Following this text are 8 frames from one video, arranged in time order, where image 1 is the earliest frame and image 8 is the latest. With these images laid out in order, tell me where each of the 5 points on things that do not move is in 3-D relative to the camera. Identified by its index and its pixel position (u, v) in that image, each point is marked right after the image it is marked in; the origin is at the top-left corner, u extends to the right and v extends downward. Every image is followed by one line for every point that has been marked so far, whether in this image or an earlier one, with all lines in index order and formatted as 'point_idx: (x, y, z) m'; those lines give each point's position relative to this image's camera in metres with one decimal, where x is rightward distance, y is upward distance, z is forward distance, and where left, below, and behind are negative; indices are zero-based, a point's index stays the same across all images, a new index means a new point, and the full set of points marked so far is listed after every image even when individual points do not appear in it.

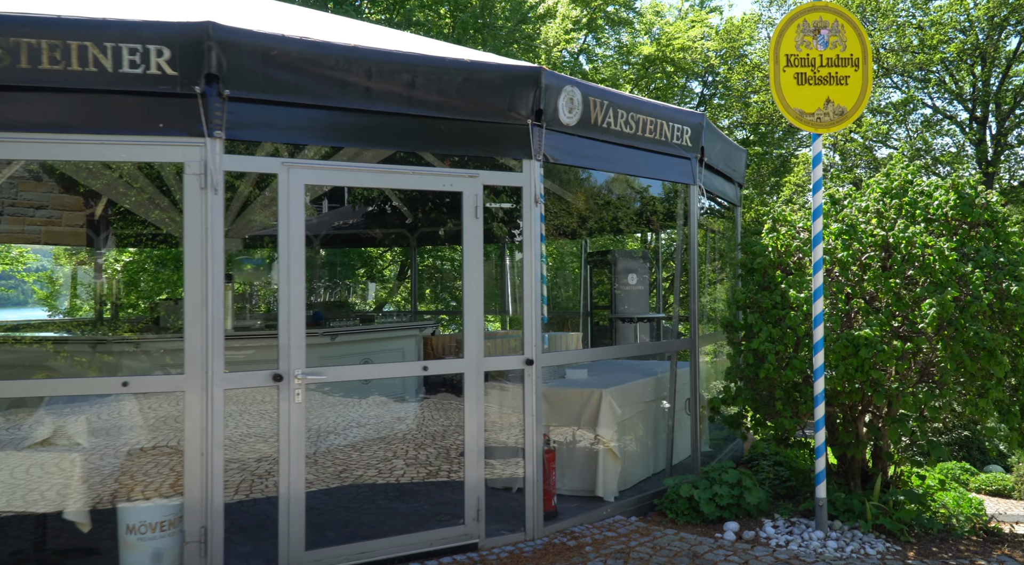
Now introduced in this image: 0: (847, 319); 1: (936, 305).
0: (+2.4, -0.3, +6.2) m
1: (+2.8, -0.2, +5.8) m
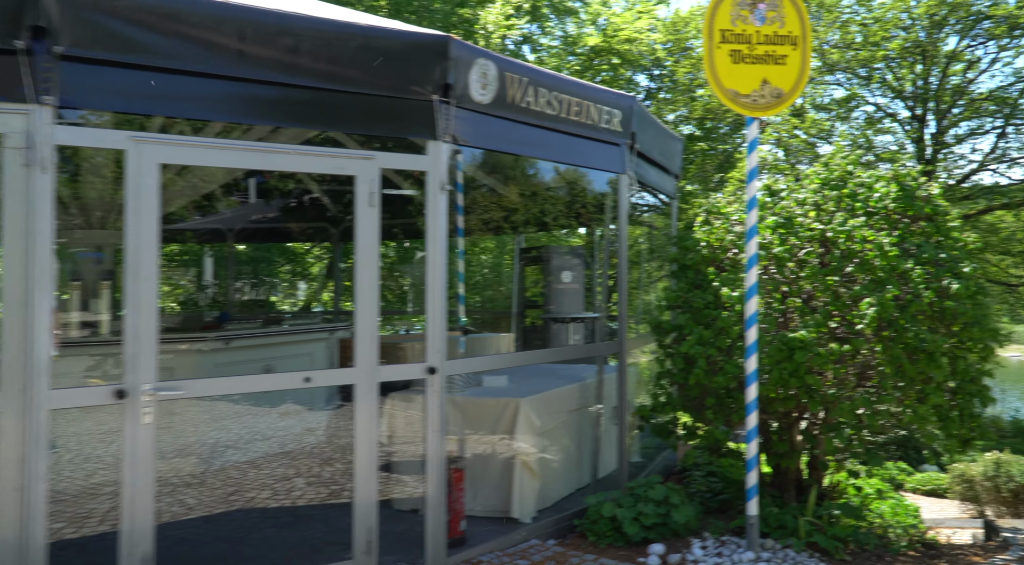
0: (+1.8, -0.3, +5.8) m
1: (+2.2, -0.1, +5.4) m
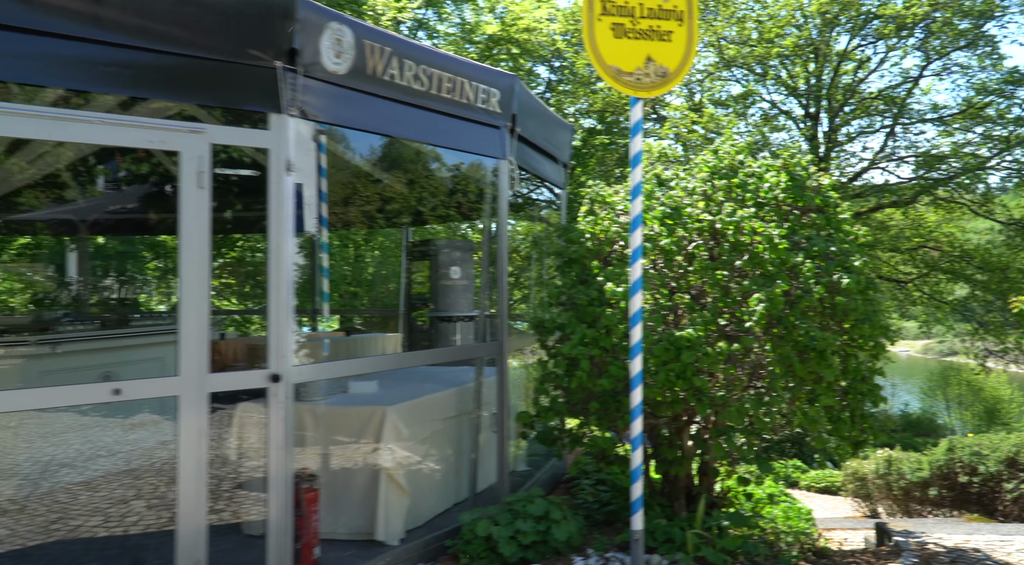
0: (+1.0, -0.2, +5.4) m
1: (+1.5, -0.1, +5.1) m
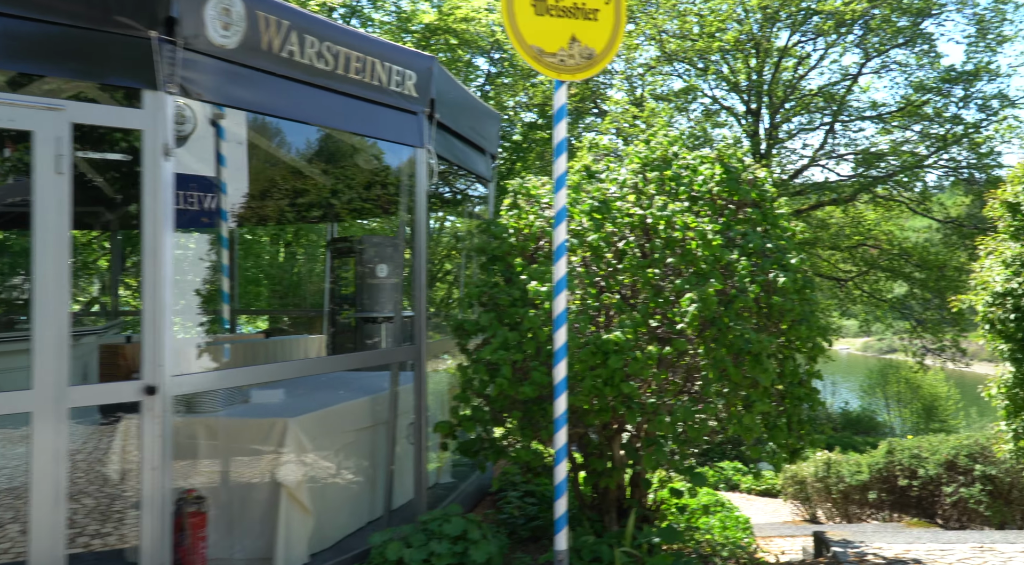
0: (+0.5, -0.2, +5.0) m
1: (+1.0, -0.1, +4.8) m
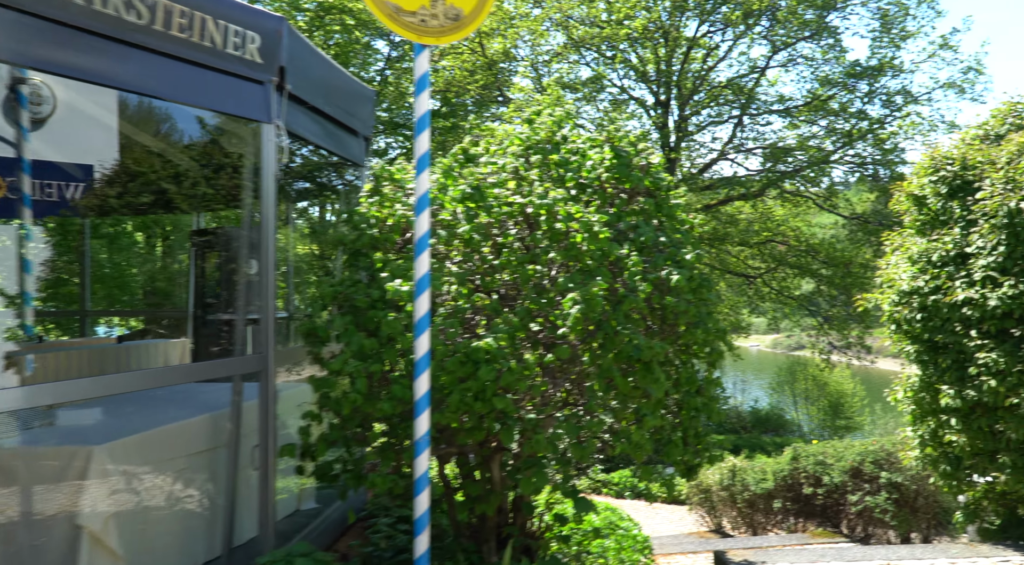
0: (-0.2, -0.2, +4.4) m
1: (+0.3, -0.1, +4.2) m
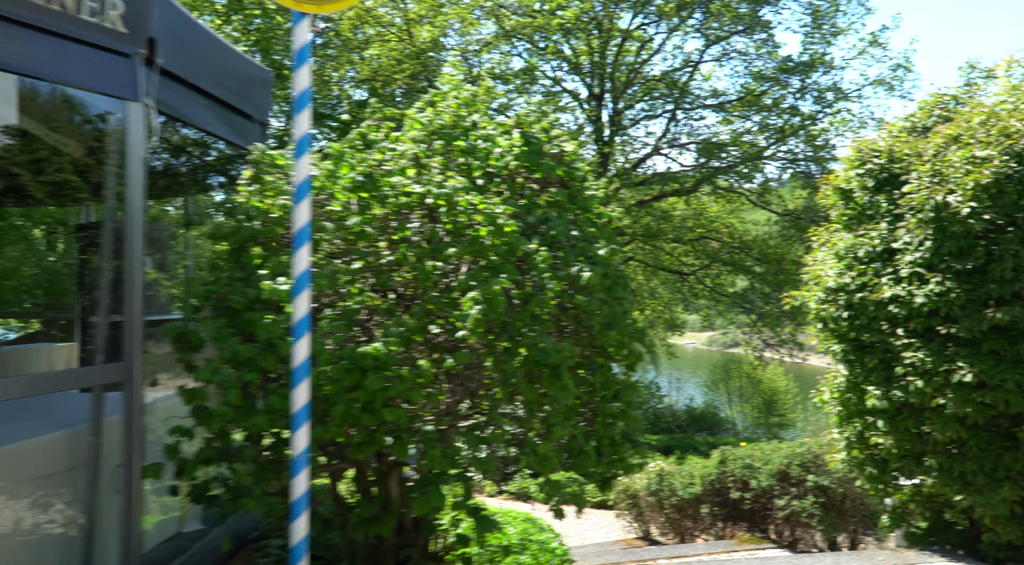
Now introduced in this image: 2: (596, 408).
0: (-0.7, -0.2, +4.0) m
1: (-0.1, -0.1, +3.8) m
2: (+0.4, -0.6, +4.4) m
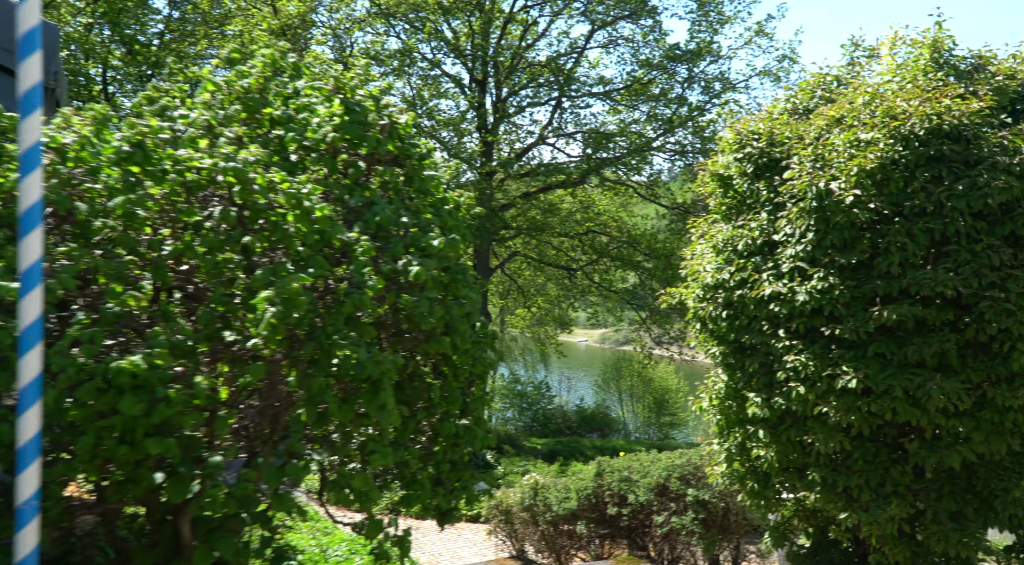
0: (-1.4, -0.2, +3.2) m
1: (-0.8, -0.1, +3.1) m
2: (-0.3, -0.6, +3.7) m
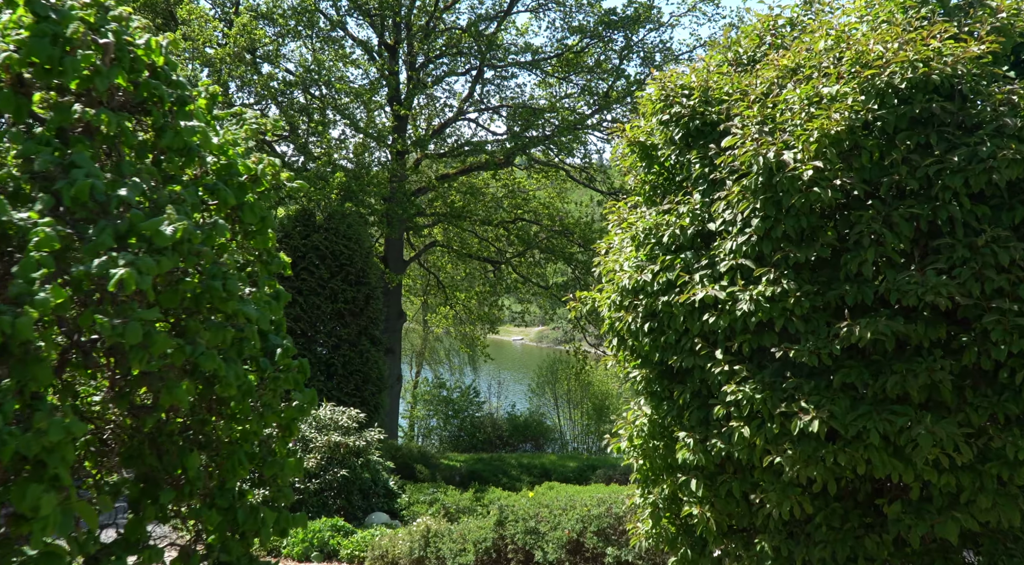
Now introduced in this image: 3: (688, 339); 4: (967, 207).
0: (-2.0, -0.2, +1.8) m
1: (-1.4, -0.1, +1.7) m
2: (-0.9, -0.6, +2.4) m
3: (+0.8, -0.2, +3.8) m
4: (+1.8, +0.3, +3.4) m
